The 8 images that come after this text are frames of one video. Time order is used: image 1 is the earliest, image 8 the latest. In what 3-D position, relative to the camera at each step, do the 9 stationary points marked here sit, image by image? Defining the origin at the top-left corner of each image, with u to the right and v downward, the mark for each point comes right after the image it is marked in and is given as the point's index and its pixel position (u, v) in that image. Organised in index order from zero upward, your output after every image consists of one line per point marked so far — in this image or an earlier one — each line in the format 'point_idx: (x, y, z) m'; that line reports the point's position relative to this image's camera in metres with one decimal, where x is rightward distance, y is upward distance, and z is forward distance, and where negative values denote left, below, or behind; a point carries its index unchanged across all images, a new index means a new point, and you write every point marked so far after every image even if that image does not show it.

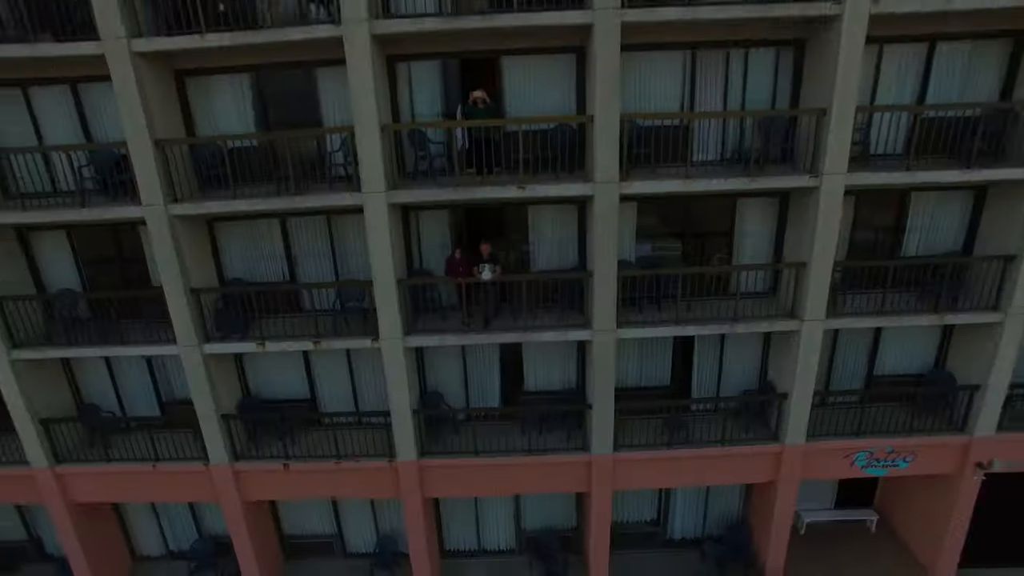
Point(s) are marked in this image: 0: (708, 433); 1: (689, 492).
0: (+2.3, -1.6, +7.3) m
1: (+2.4, -2.6, +8.4) m
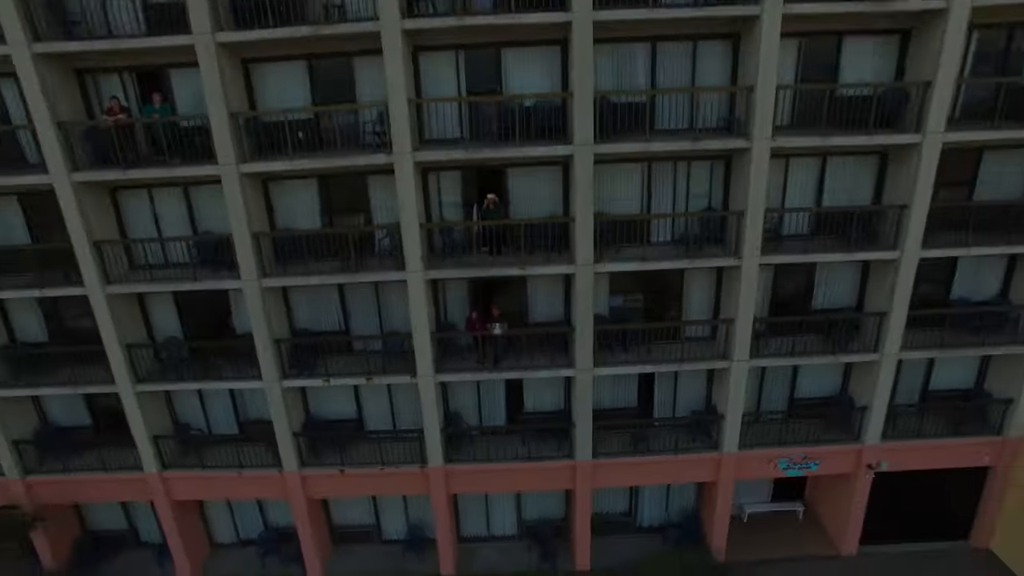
0: (+2.3, -2.3, +9.6) m
1: (+2.4, -3.3, +10.7) m
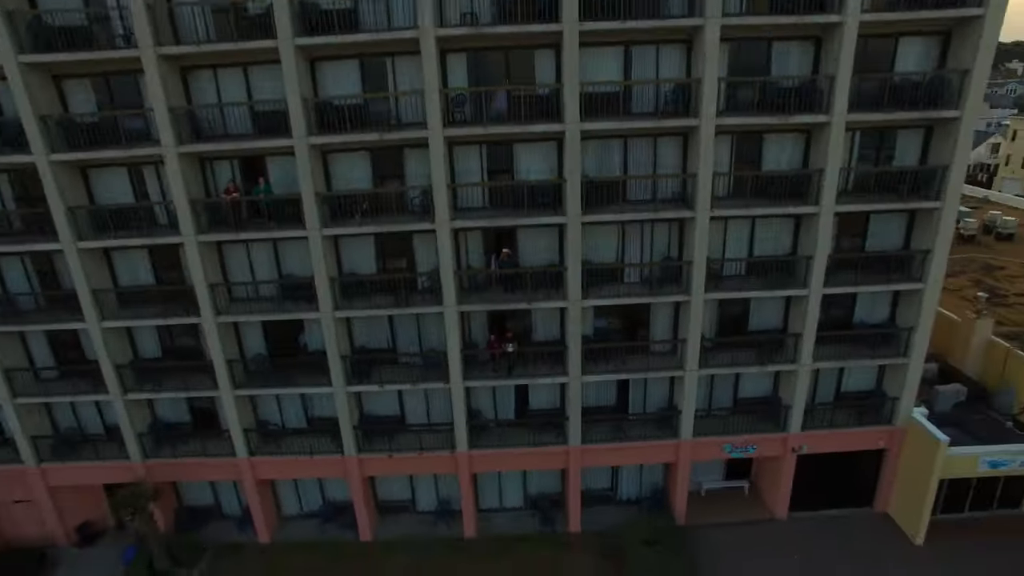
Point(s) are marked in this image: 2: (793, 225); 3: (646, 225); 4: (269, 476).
0: (+2.5, -2.8, +12.6) m
1: (+2.6, -3.8, +13.7) m
2: (+5.1, +1.1, +11.4) m
3: (+2.4, +1.1, +11.5) m
4: (-4.9, -3.7, +12.8) m
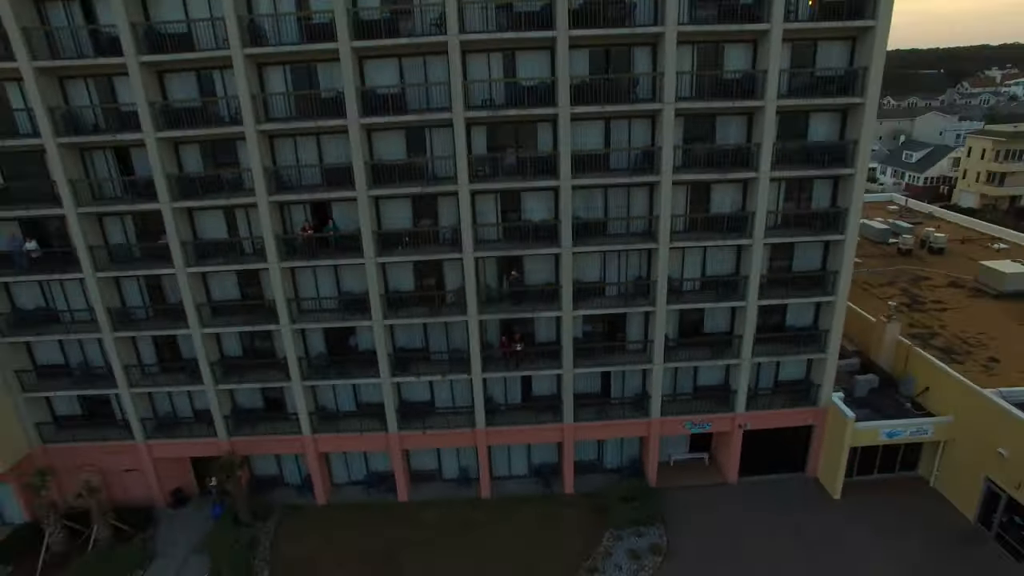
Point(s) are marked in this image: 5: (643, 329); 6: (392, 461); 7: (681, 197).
0: (+2.7, -3.1, +16.1) m
1: (+2.7, -4.1, +17.2) m
2: (+5.3, +0.8, +14.9) m
3: (+2.6, +0.8, +15.0) m
4: (-4.7, -4.0, +16.2) m
5: (+3.2, -1.0, +15.7) m
6: (-3.1, -4.2, +16.3) m
7: (+3.9, +2.1, +14.6) m
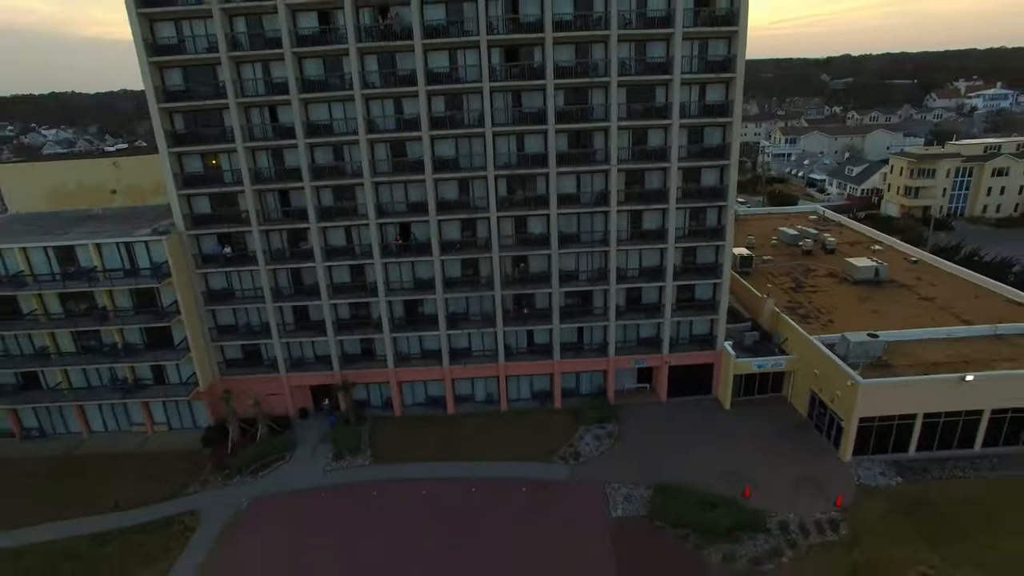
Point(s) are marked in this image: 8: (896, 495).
0: (+3.0, -2.6, +25.4) m
1: (+3.1, -3.7, +26.4) m
2: (+5.7, +1.3, +24.2) m
3: (+2.9, +1.3, +24.3) m
4: (-4.4, -3.6, +25.5) m
5: (+3.6, -0.5, +25.0) m
6: (-2.7, -3.7, +25.6) m
7: (+4.2, +2.6, +23.8) m
8: (+11.8, -6.3, +19.6) m
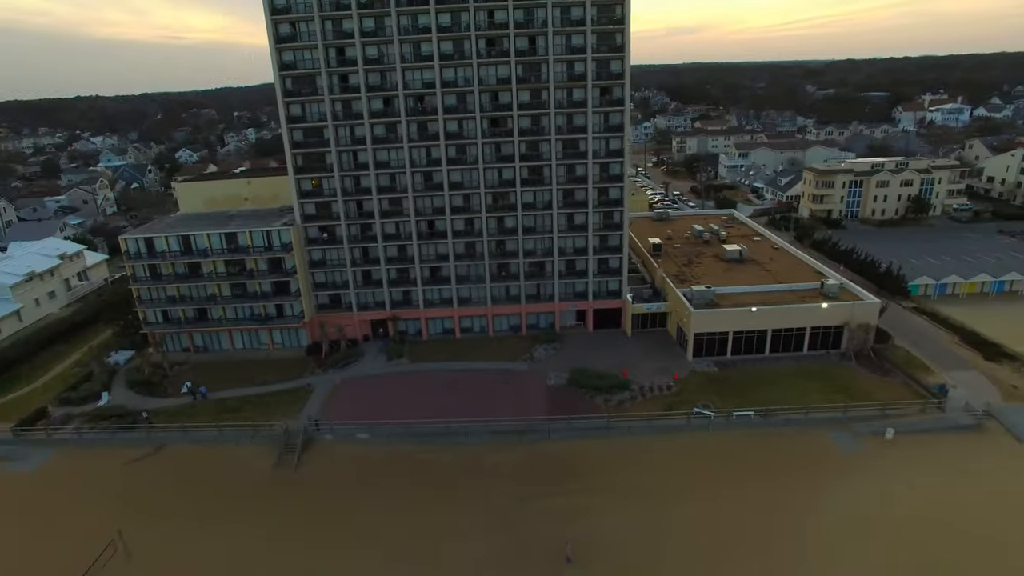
0: (+2.0, -0.9, +40.8) m
1: (+2.1, -1.9, +41.9) m
2: (+4.7, +3.1, +39.6) m
3: (+1.9, +3.0, +39.8) m
4: (-5.4, -1.8, +41.1) m
5: (+2.6, +1.2, +40.4) m
6: (-3.7, -2.0, +41.1) m
7: (+3.2, +4.3, +39.3) m
8: (+10.7, -4.6, +34.9) m
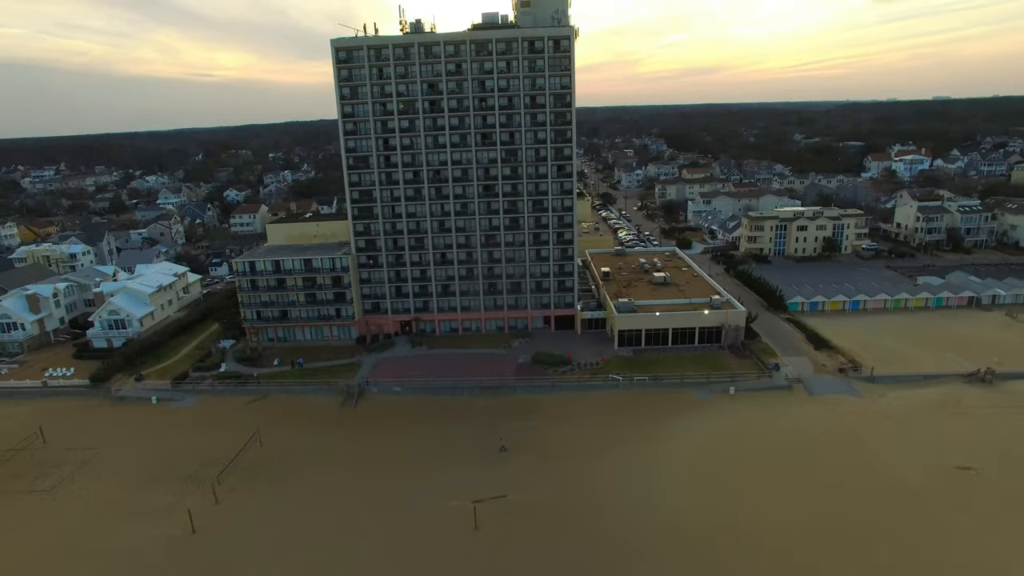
0: (+0.8, -2.0, +58.2) m
1: (+0.9, -3.1, +59.2) m
2: (+3.5, +2.0, +57.2) m
3: (+0.8, +2.0, +57.4) m
4: (-6.6, -2.8, +58.6) m
5: (+1.4, +0.1, +58.0) m
6: (-4.9, -3.0, +58.6) m
7: (+2.0, +3.2, +56.9) m
8: (+9.3, -5.5, +51.9) m
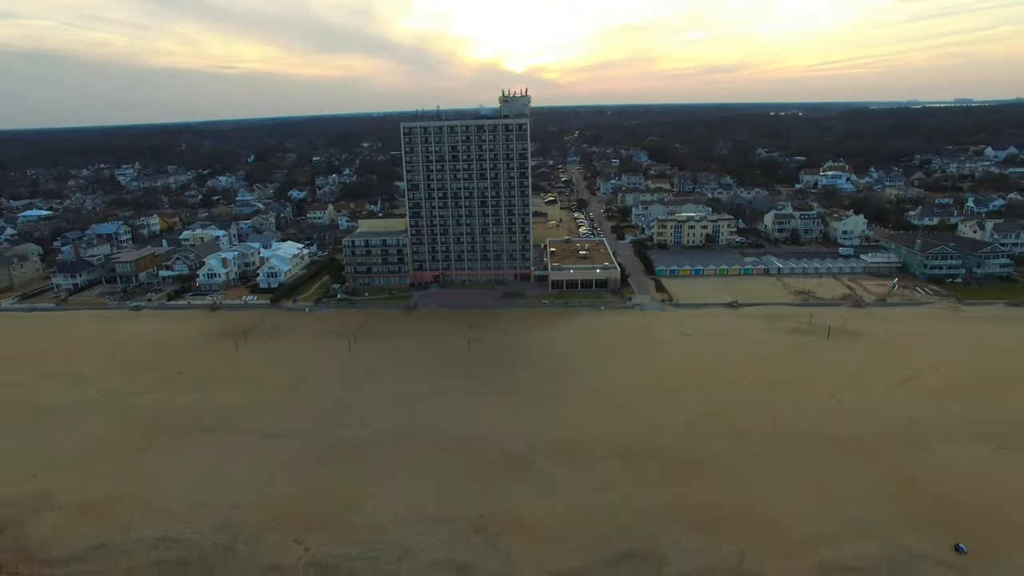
0: (-1.6, +2.6, +101.8) m
1: (-1.5, +1.5, +102.8) m
2: (+1.1, +6.5, +100.6) m
3: (-1.6, +6.6, +100.9) m
4: (-9.0, +2.0, +102.3) m
5: (-1.0, +4.7, +101.5) m
6: (-7.4, +1.7, +102.3) m
7: (-0.3, +7.8, +100.4) m
8: (+6.7, -1.1, +95.3) m
